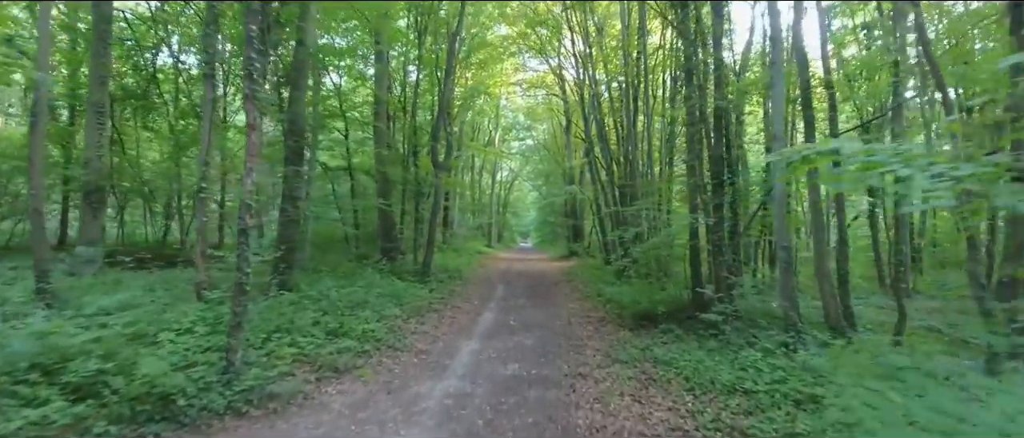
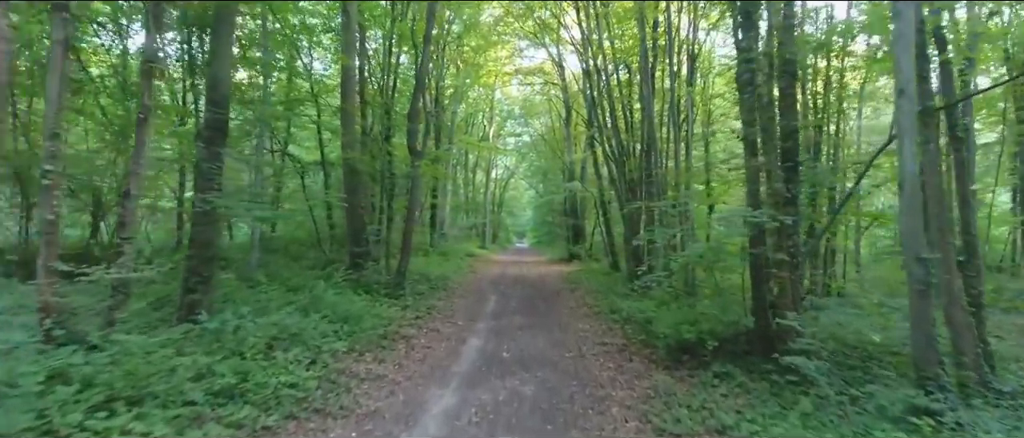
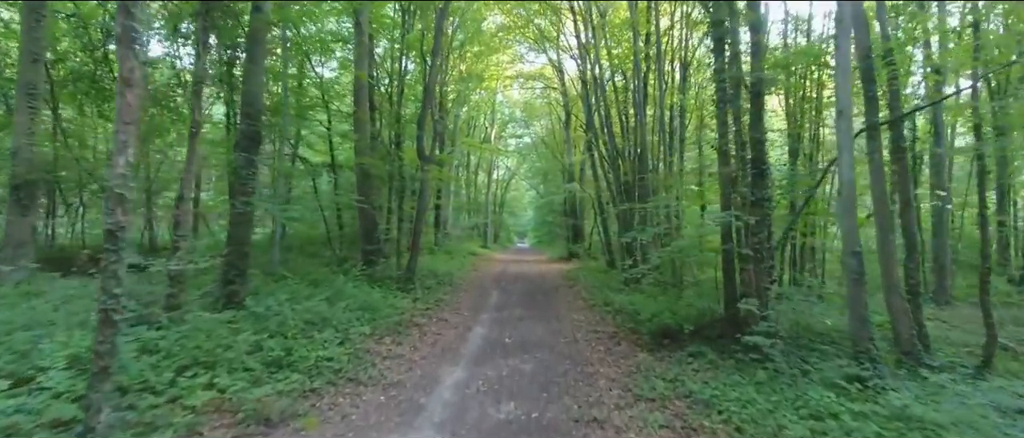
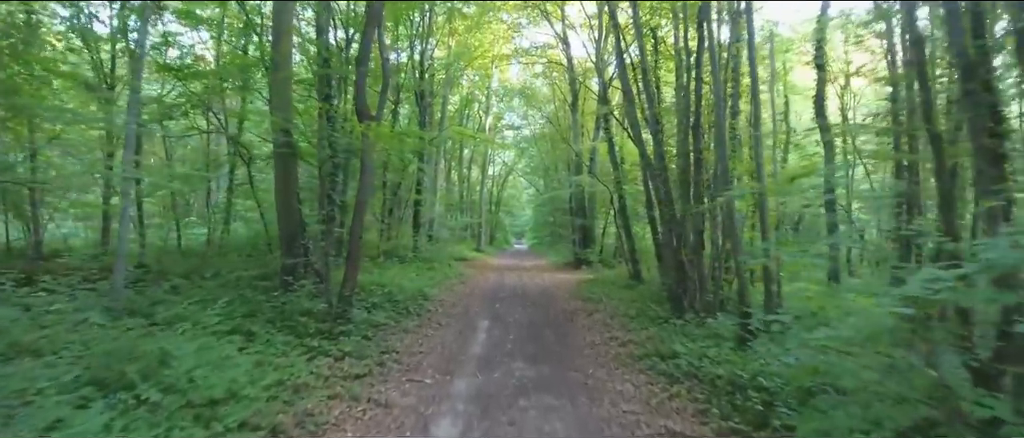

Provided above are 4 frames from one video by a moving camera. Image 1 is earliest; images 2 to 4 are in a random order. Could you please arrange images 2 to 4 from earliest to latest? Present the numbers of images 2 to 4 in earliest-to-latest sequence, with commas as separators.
3, 2, 4
